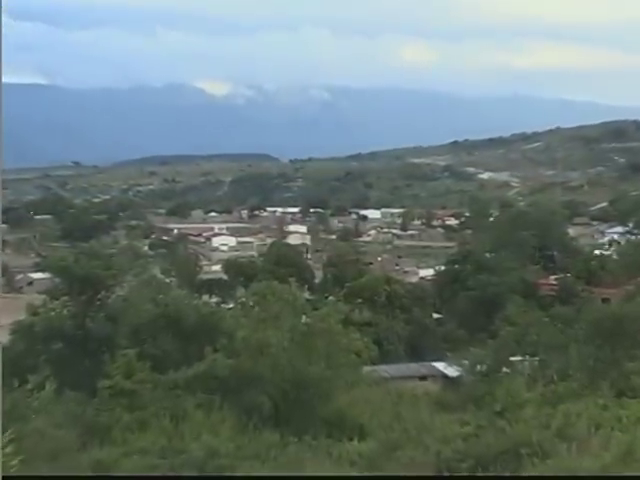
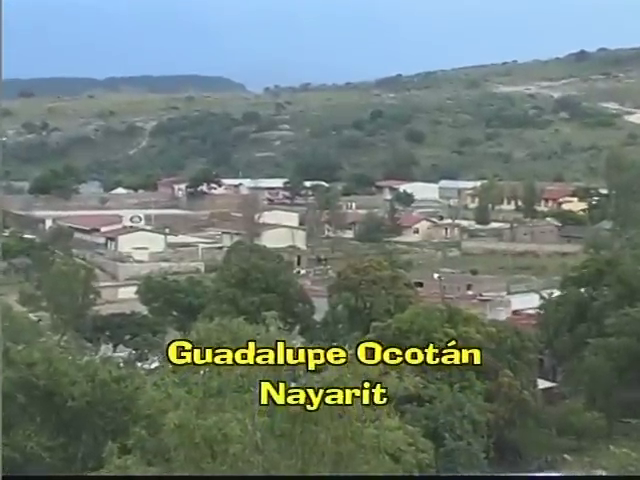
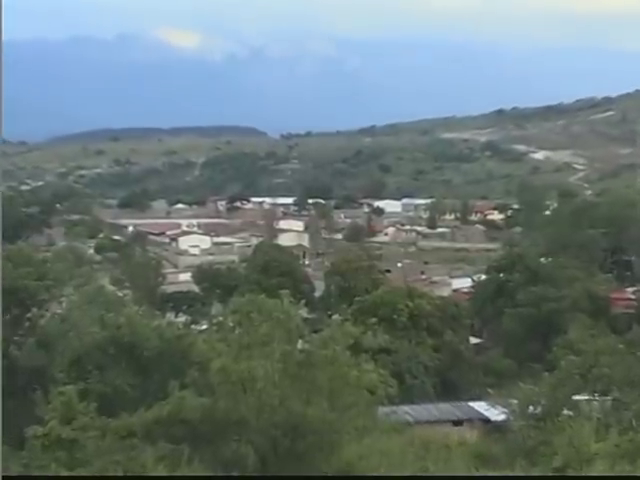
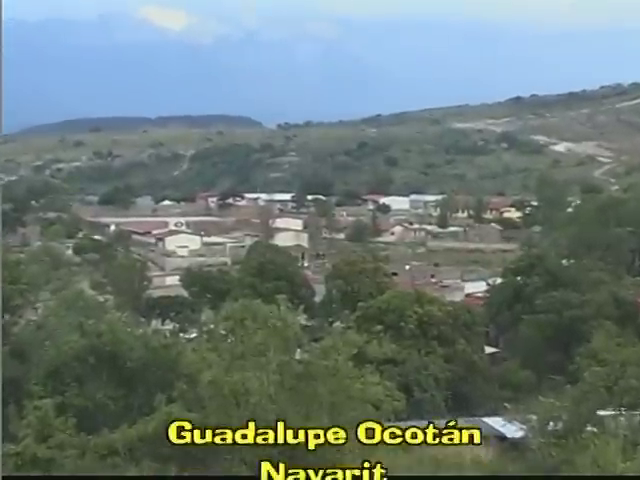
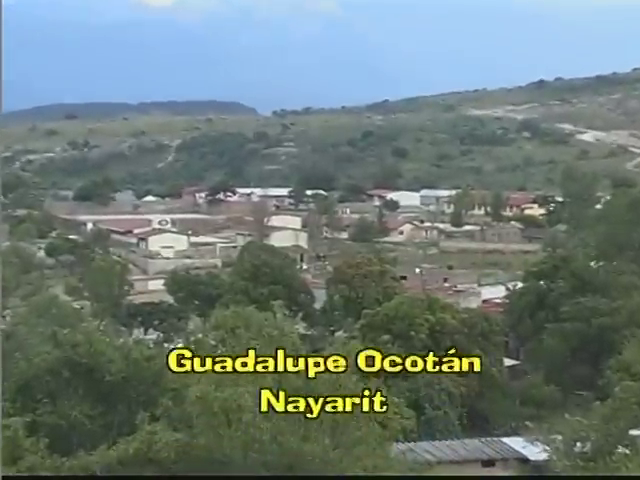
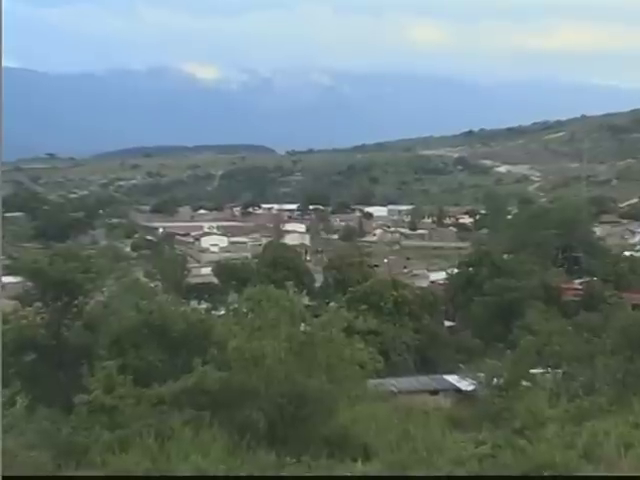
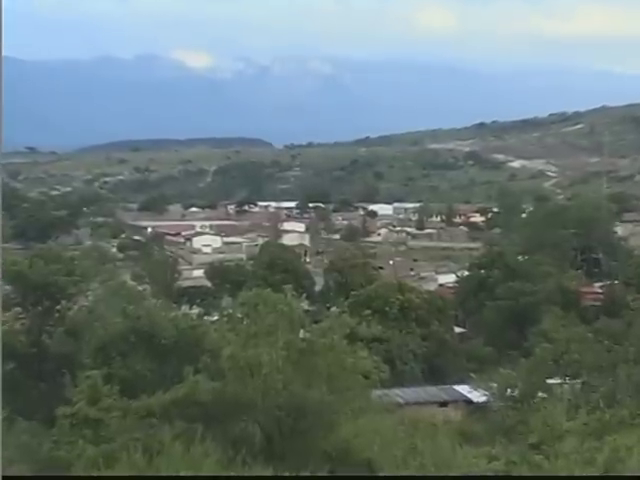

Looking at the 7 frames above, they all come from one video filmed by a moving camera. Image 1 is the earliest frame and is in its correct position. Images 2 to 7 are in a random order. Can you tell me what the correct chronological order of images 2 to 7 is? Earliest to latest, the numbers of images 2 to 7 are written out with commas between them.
6, 7, 3, 4, 5, 2
